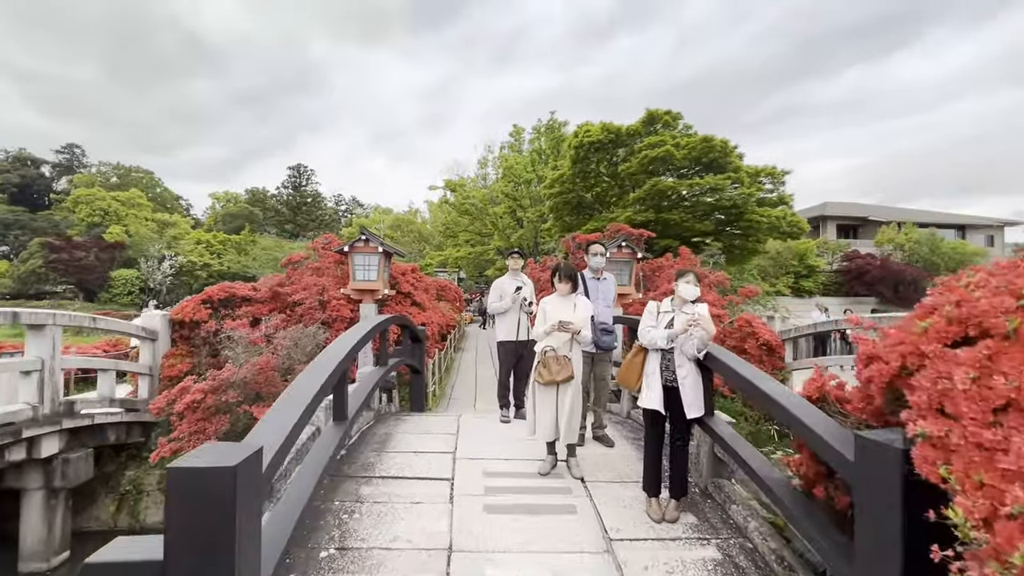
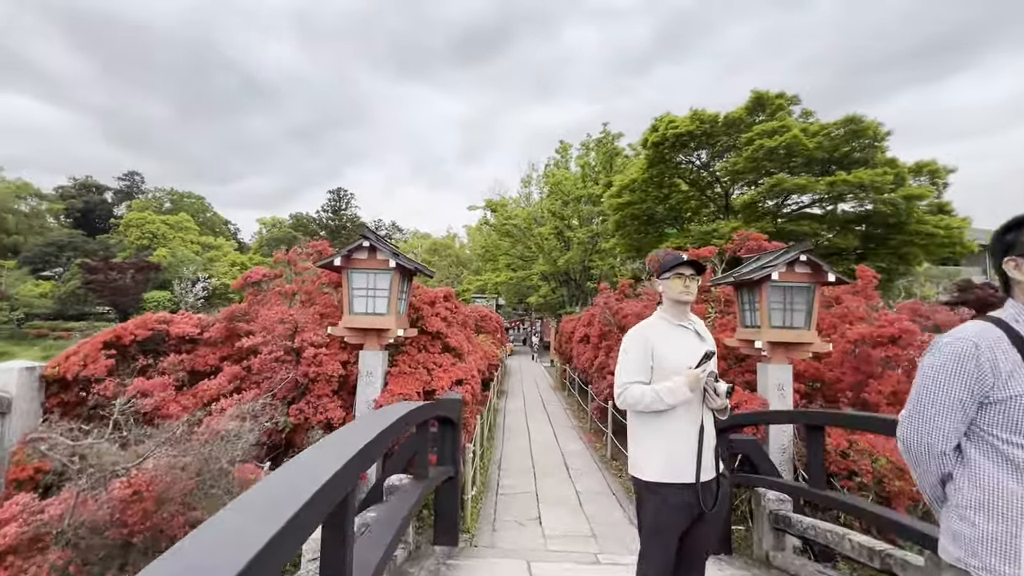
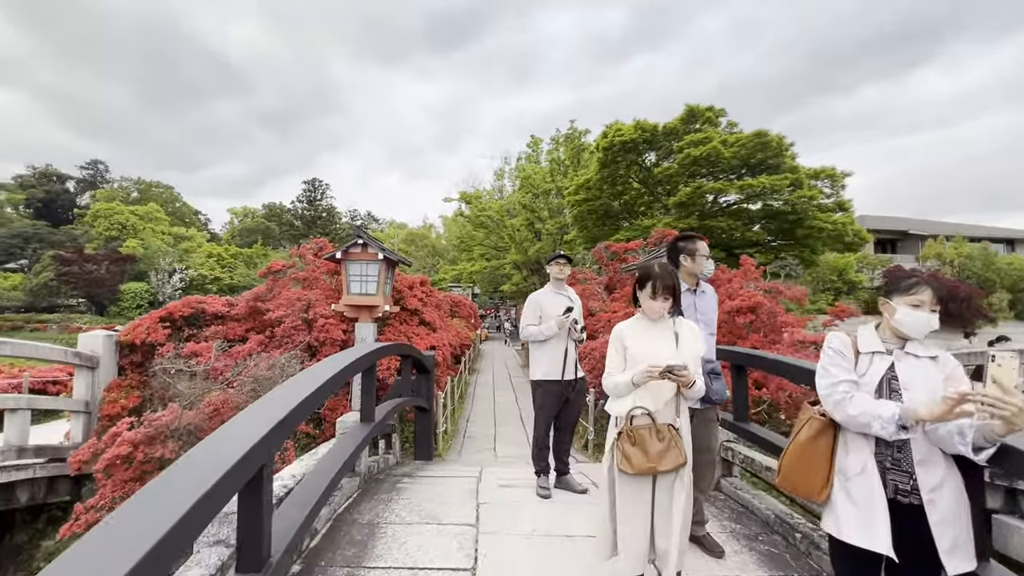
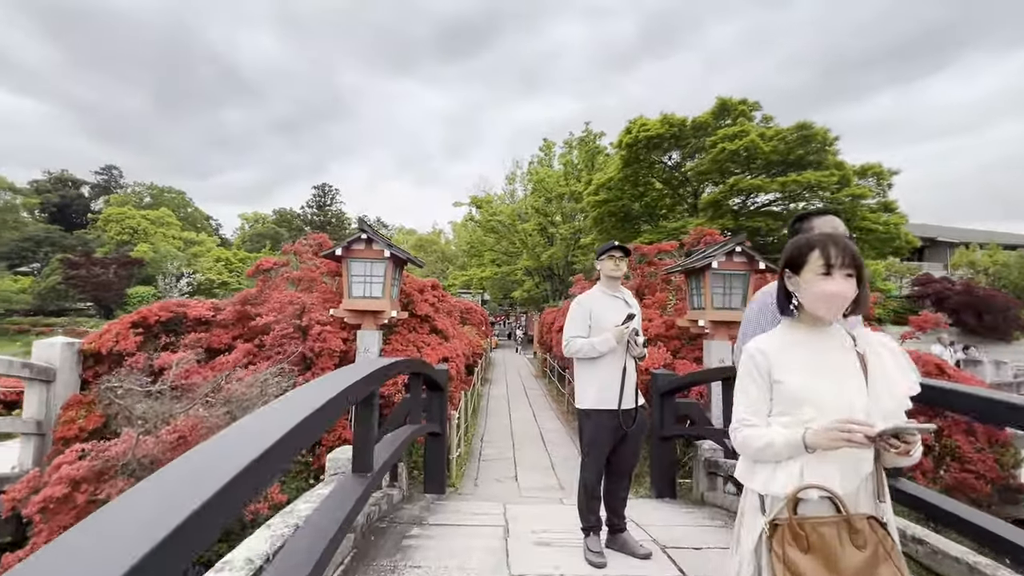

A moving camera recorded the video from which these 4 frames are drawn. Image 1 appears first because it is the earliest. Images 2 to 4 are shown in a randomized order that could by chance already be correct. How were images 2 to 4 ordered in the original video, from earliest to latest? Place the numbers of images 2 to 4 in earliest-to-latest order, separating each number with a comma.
3, 4, 2
